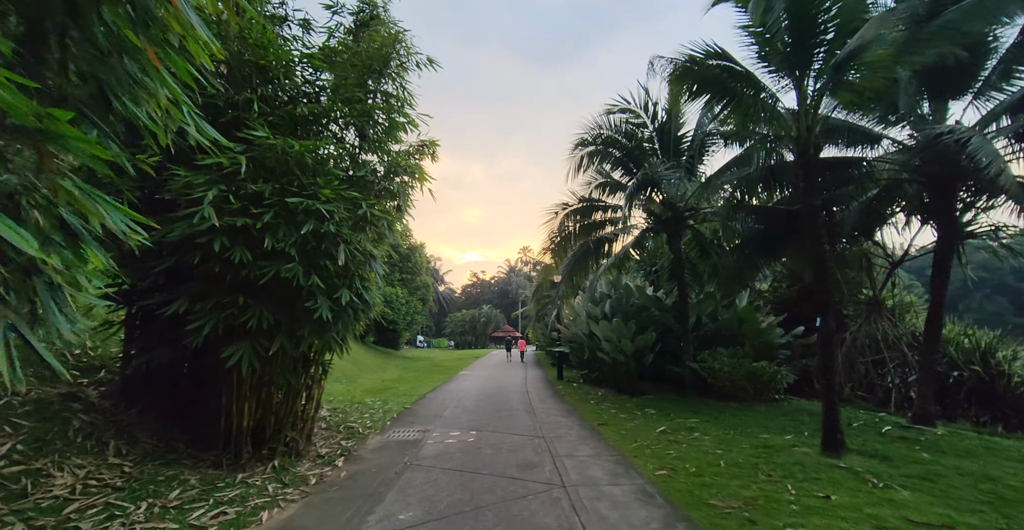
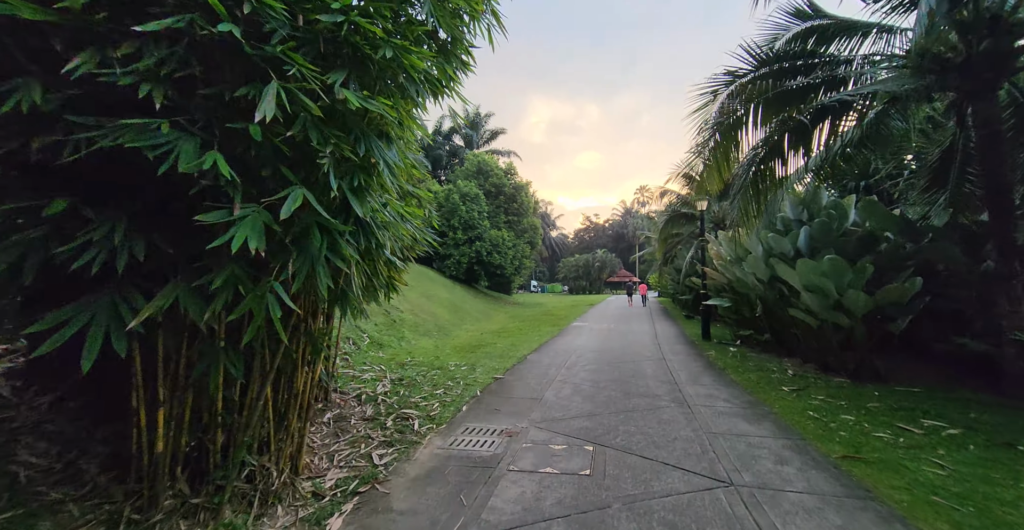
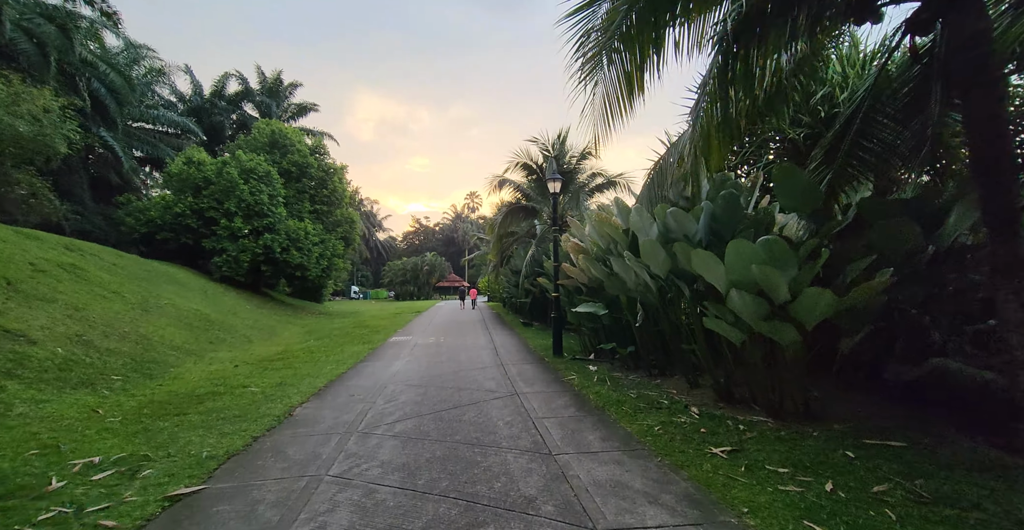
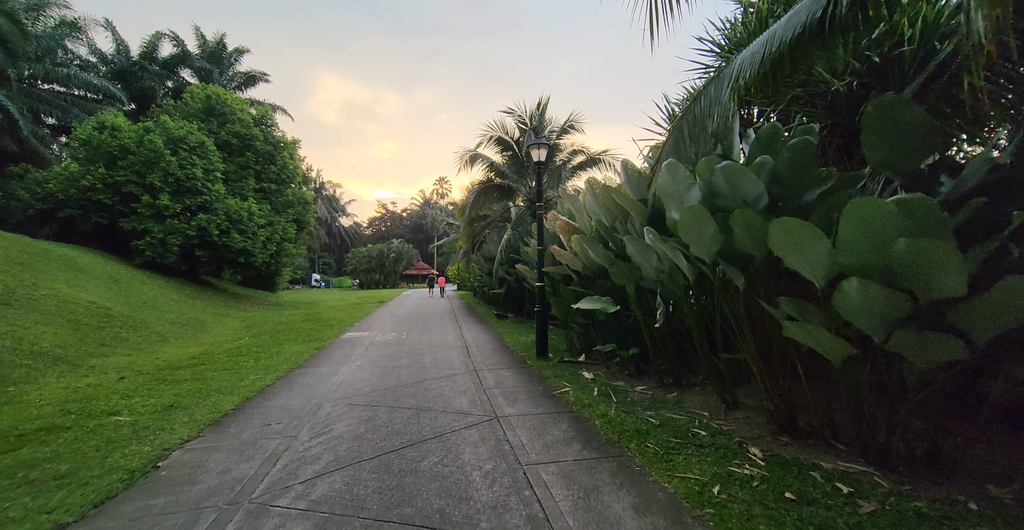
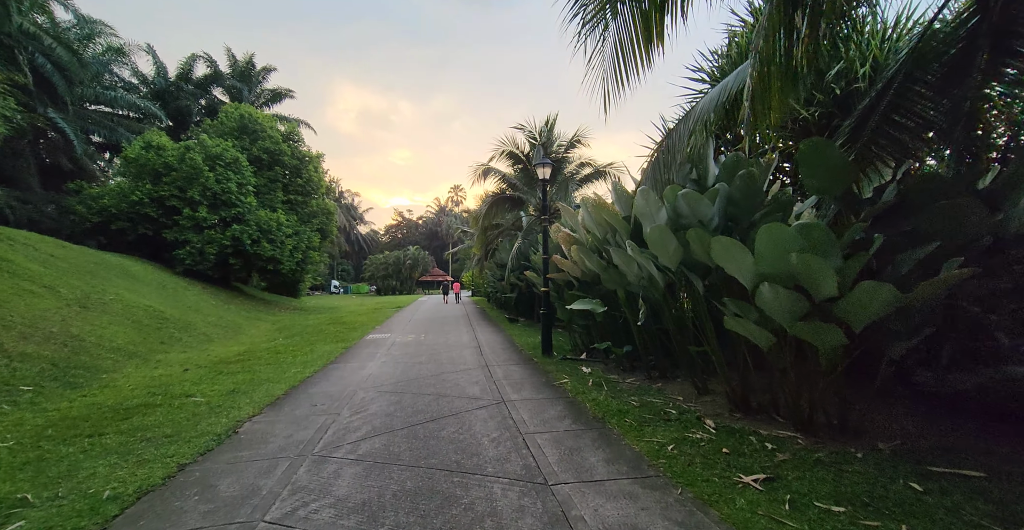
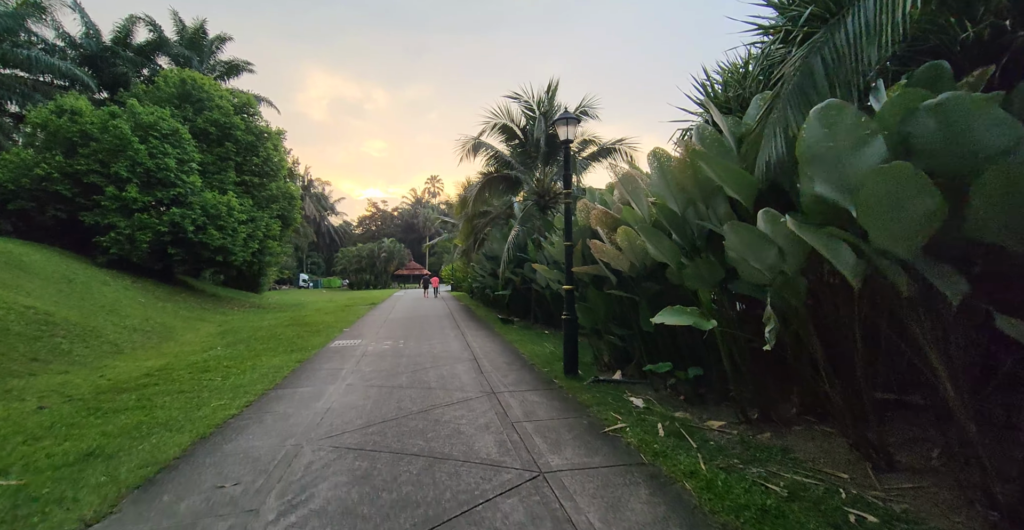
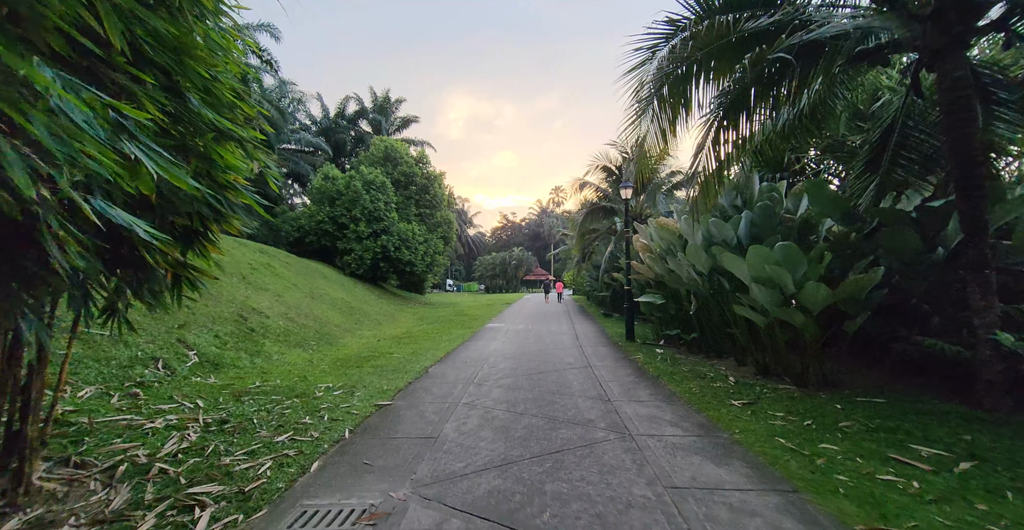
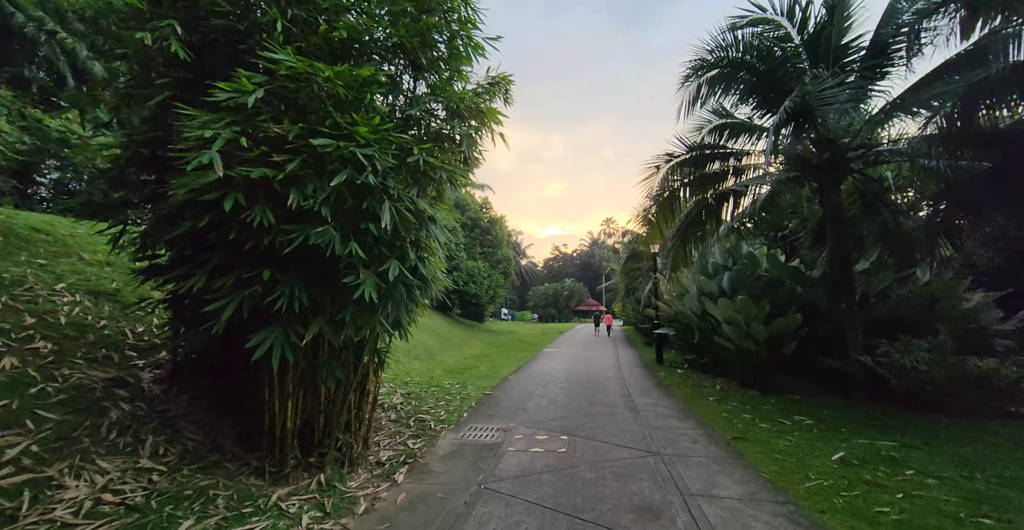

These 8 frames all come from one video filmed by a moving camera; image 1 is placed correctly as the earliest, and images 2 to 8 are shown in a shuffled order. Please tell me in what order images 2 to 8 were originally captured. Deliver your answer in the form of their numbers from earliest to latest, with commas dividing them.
8, 2, 7, 3, 5, 4, 6
